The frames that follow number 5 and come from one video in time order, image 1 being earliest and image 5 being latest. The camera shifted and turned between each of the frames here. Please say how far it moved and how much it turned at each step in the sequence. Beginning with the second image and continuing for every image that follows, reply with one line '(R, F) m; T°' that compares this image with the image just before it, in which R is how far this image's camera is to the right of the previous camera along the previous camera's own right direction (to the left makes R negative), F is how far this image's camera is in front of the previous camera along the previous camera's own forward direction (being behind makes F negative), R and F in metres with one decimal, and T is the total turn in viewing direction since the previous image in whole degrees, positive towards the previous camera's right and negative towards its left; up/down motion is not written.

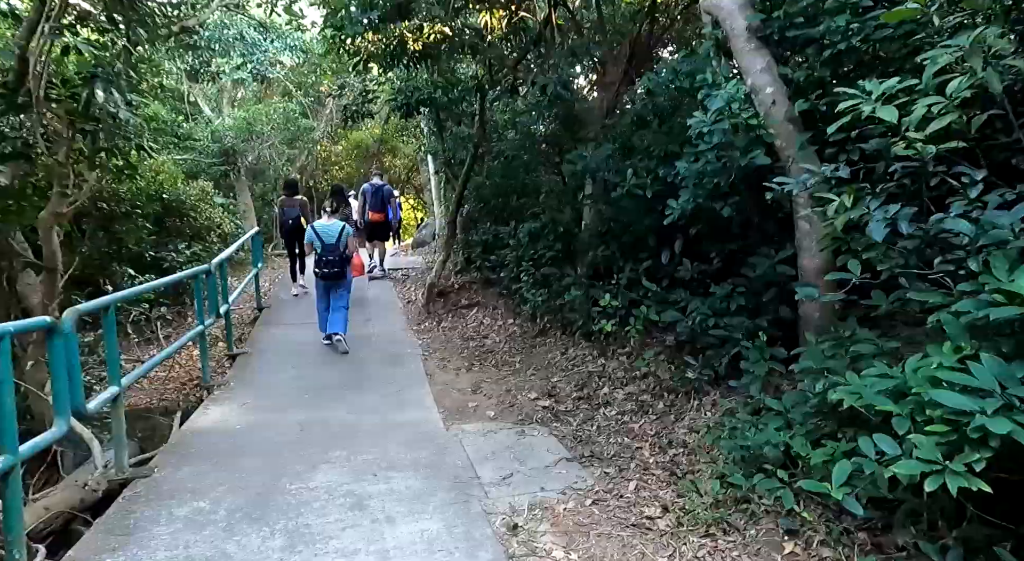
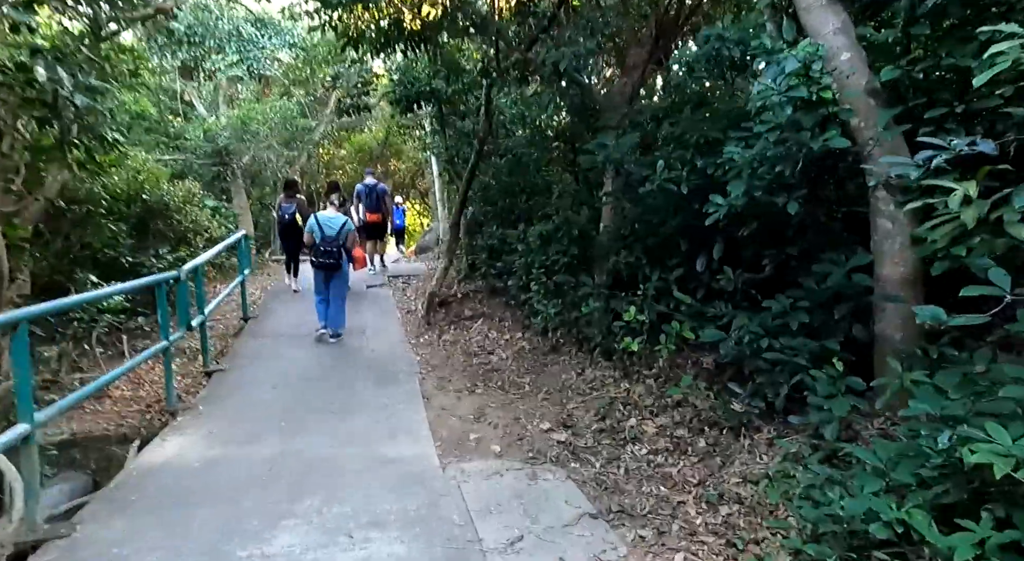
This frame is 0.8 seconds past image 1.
(0.0, +0.8) m; -1°
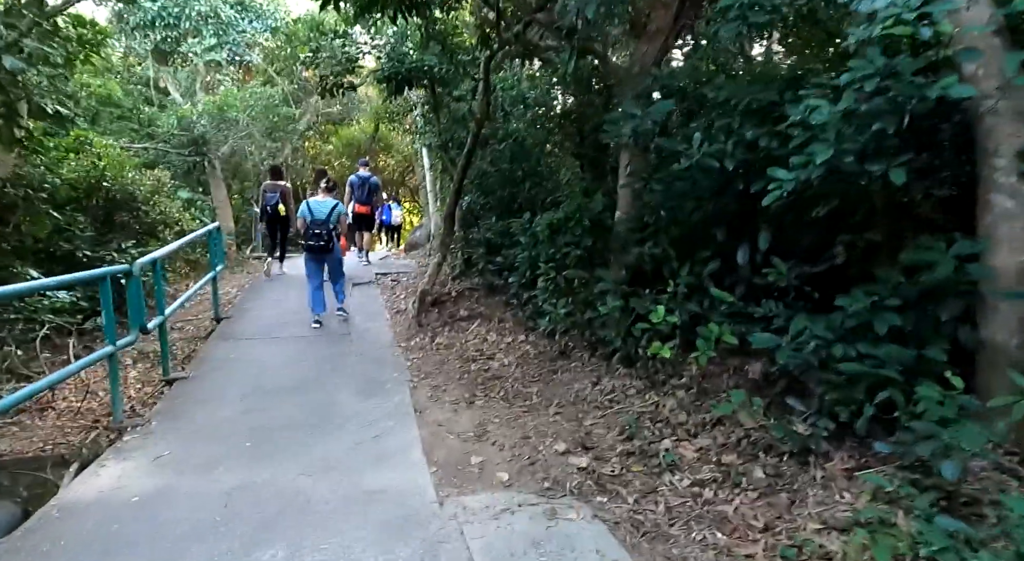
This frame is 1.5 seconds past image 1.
(-0.1, +0.7) m; +1°
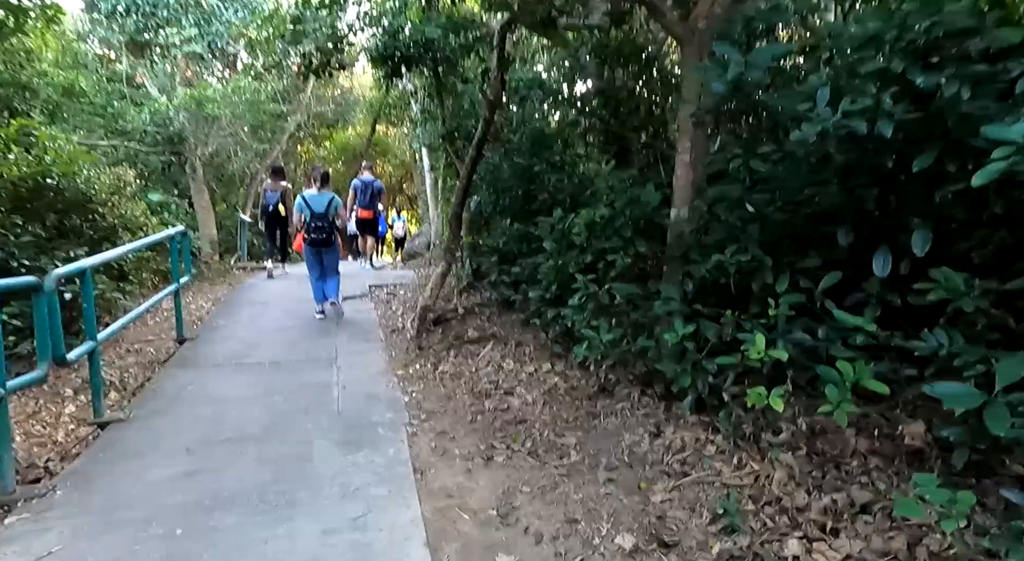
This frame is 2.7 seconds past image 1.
(-0.2, +1.2) m; 0°
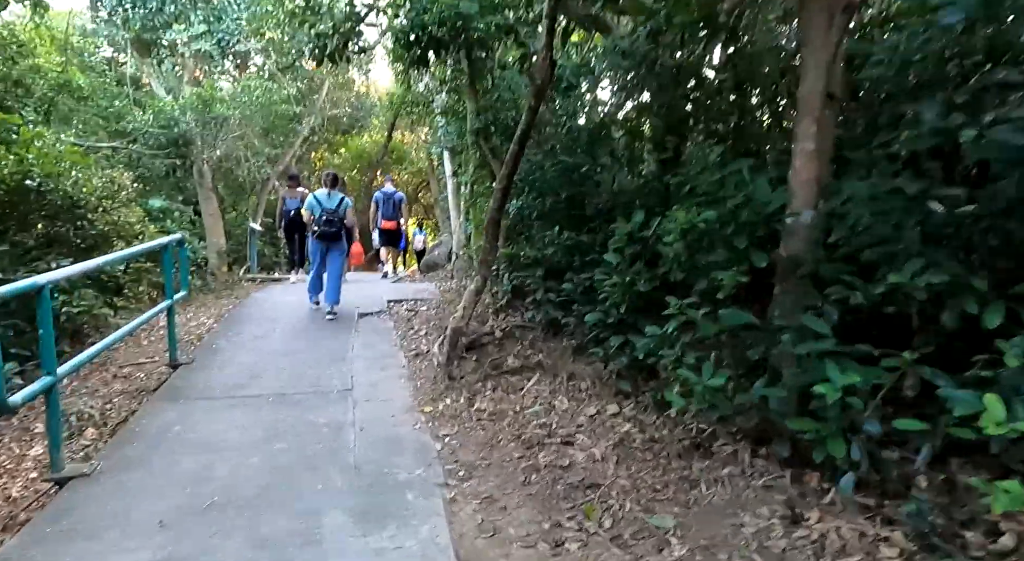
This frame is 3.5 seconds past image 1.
(-0.3, +0.9) m; -1°
